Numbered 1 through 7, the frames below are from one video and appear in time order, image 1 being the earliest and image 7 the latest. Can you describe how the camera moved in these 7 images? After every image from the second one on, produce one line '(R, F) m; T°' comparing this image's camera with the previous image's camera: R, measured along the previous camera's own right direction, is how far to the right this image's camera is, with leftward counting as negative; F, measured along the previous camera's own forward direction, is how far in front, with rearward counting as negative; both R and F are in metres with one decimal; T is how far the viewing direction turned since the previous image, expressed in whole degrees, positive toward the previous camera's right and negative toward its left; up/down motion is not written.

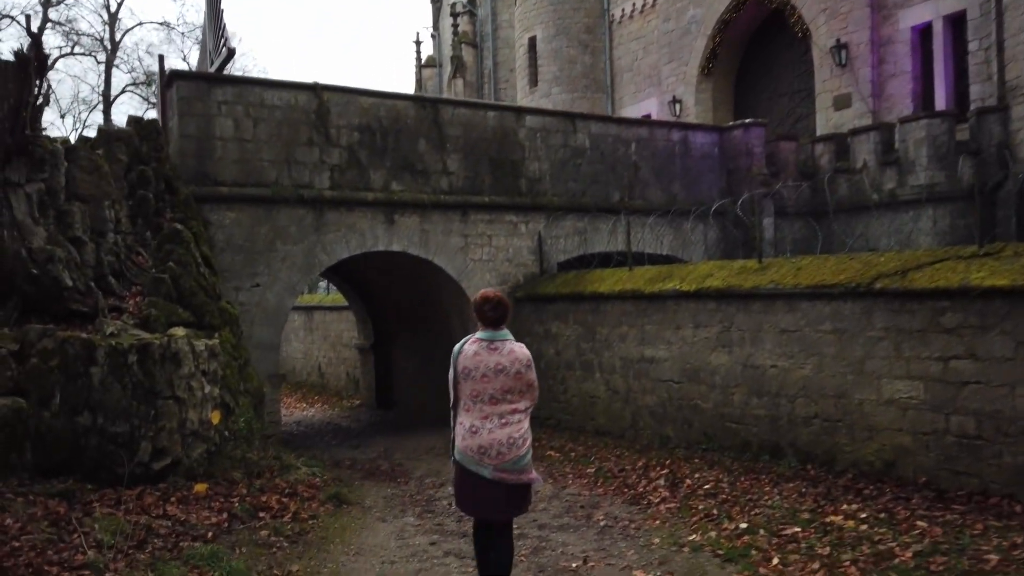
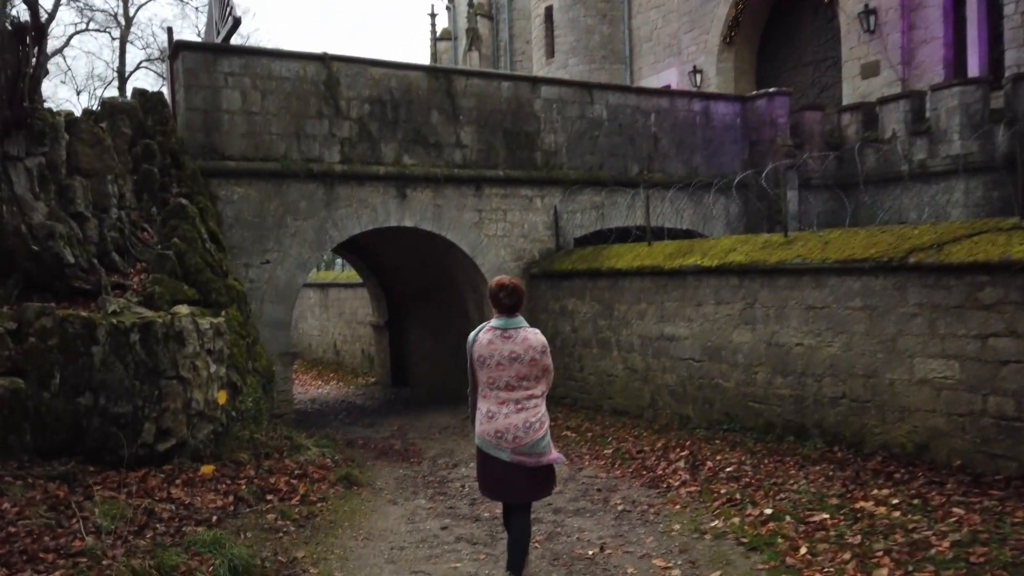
(0.0, +0.2) m; -1°
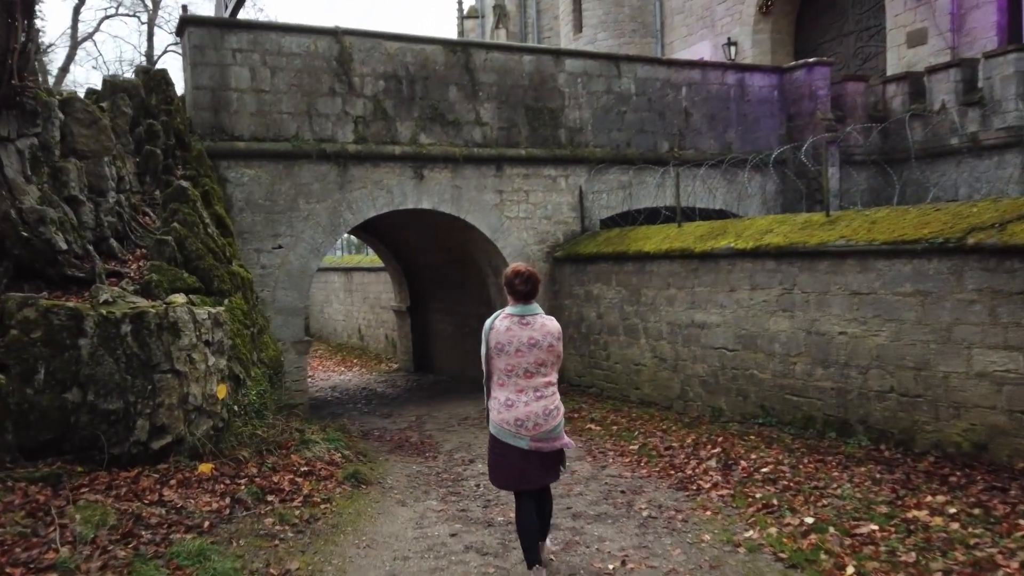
(+0.1, +0.4) m; -2°
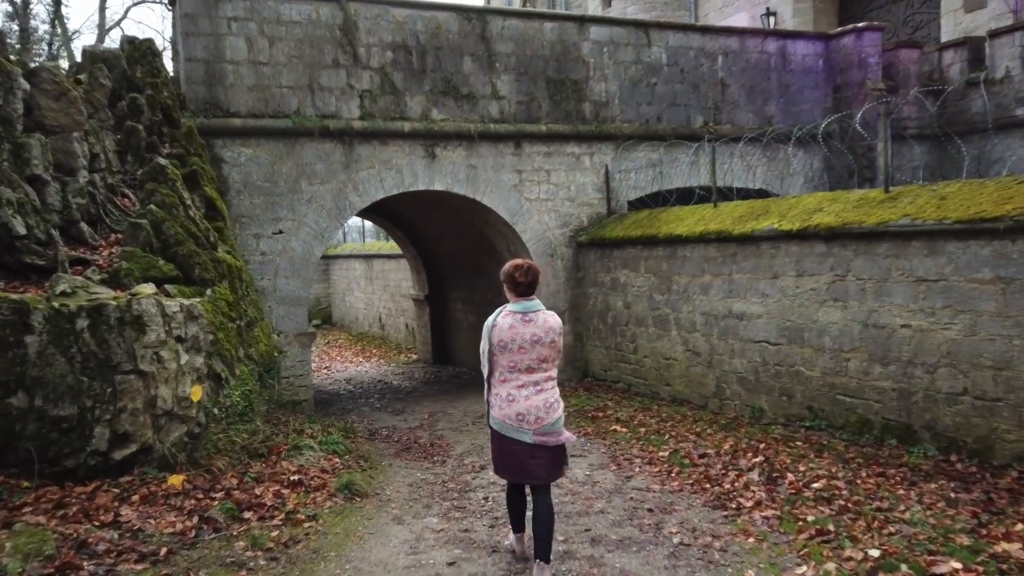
(+0.1, +0.7) m; -2°
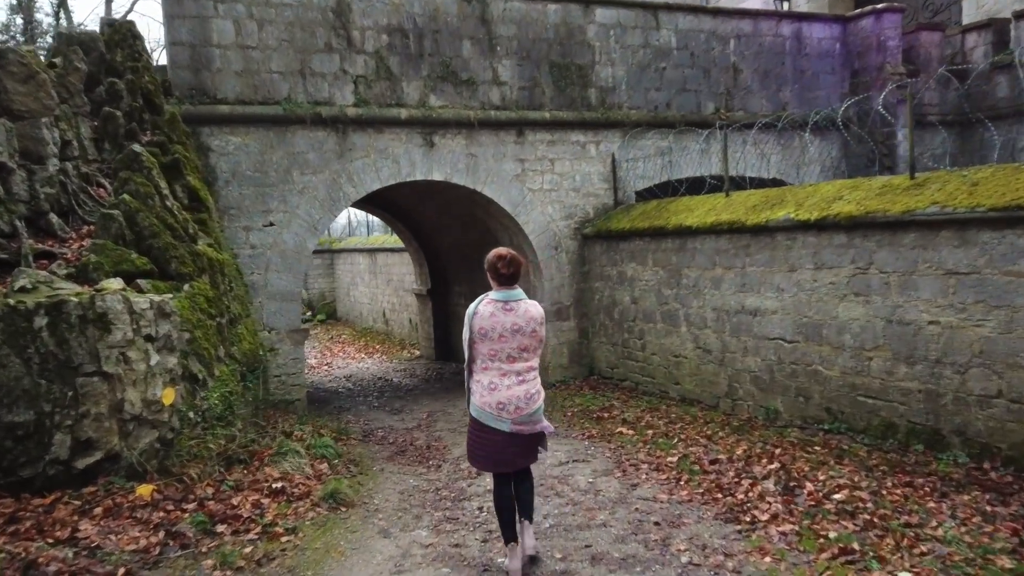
(+0.1, +0.4) m; -1°
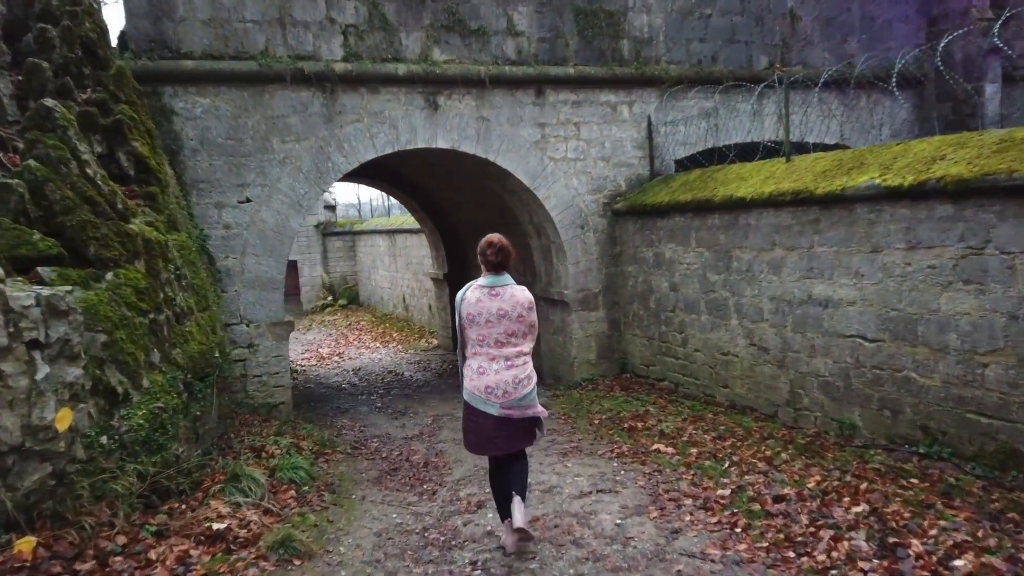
(+0.2, +1.2) m; -3°
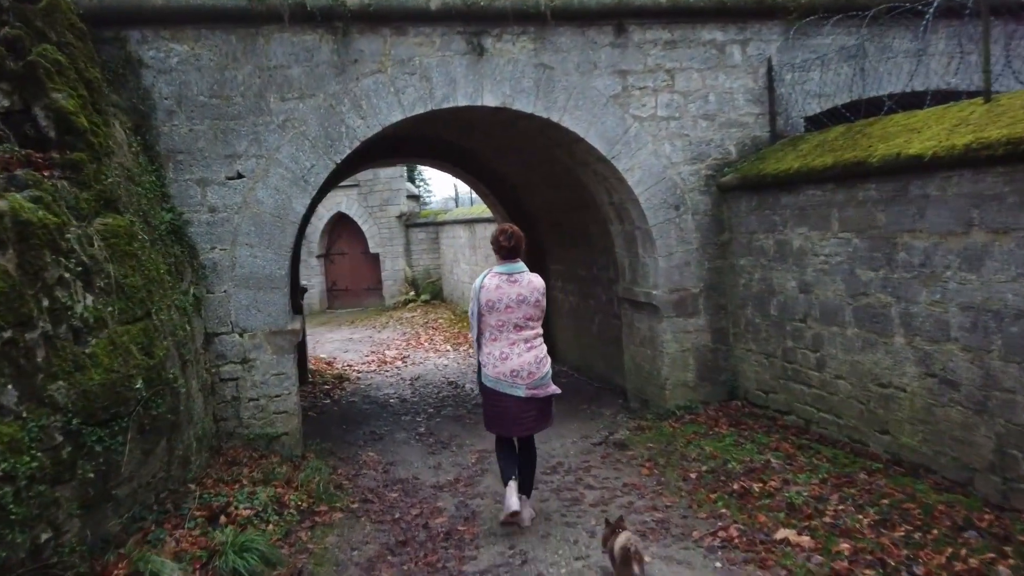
(+0.3, +1.7) m; -8°
